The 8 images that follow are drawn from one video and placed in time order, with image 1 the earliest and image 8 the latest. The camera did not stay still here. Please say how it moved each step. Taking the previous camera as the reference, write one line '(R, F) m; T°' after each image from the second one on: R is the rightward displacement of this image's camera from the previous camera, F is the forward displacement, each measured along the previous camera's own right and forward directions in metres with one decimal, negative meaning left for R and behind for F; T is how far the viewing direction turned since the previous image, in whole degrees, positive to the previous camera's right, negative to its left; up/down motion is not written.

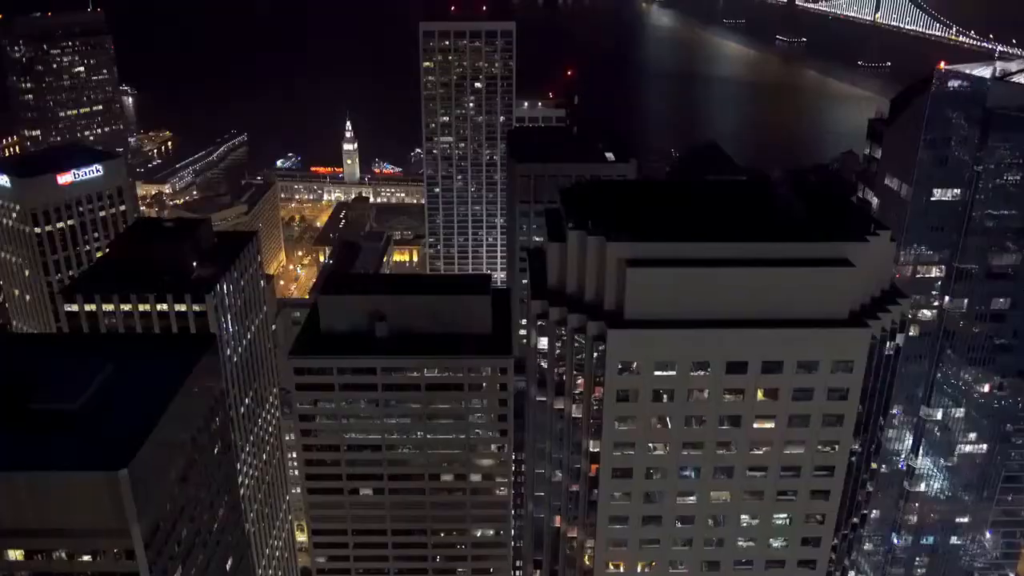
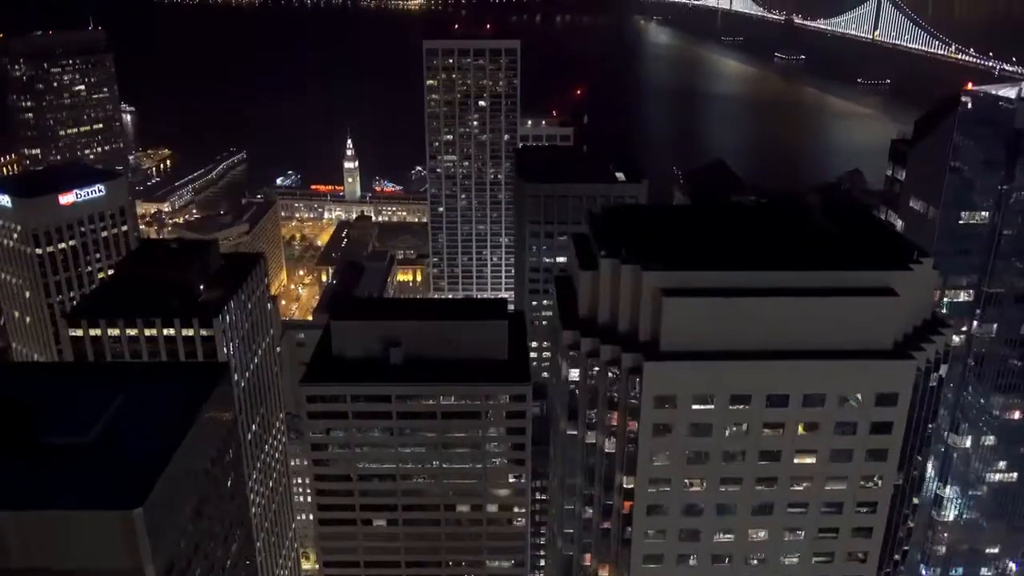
(-0.8, +0.8) m; 0°
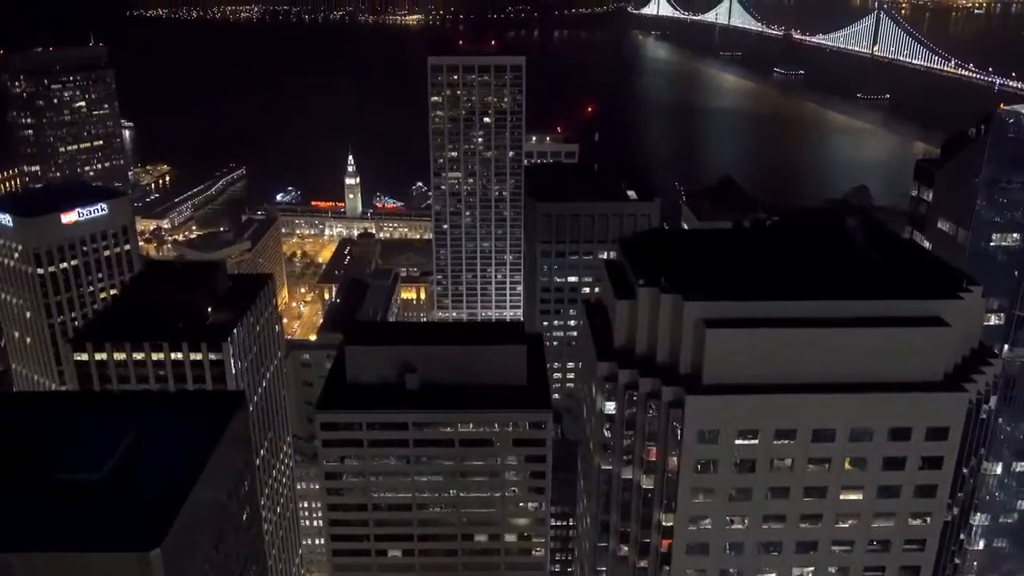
(-0.8, +0.9) m; 0°
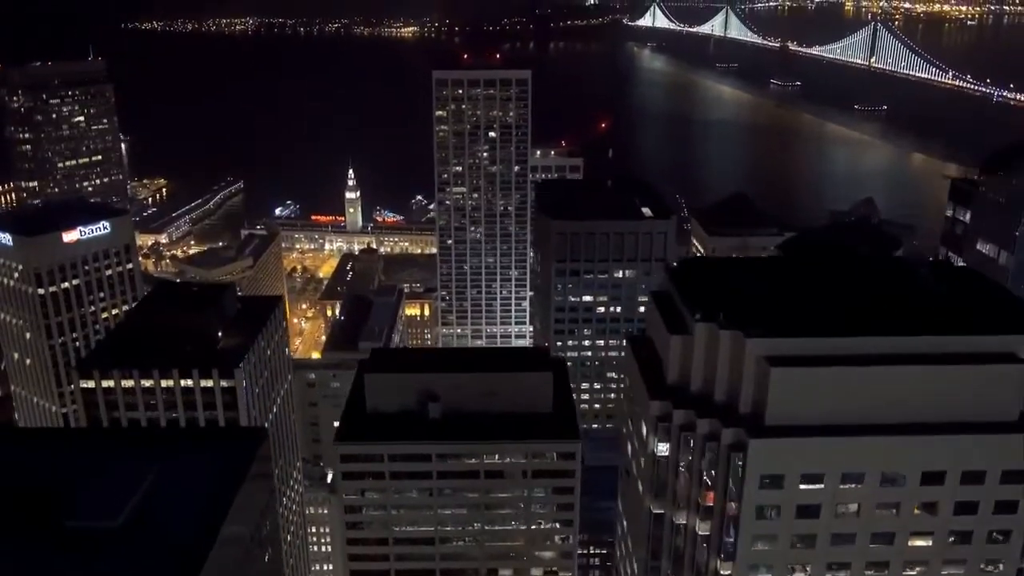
(-1.1, +1.2) m; 0°
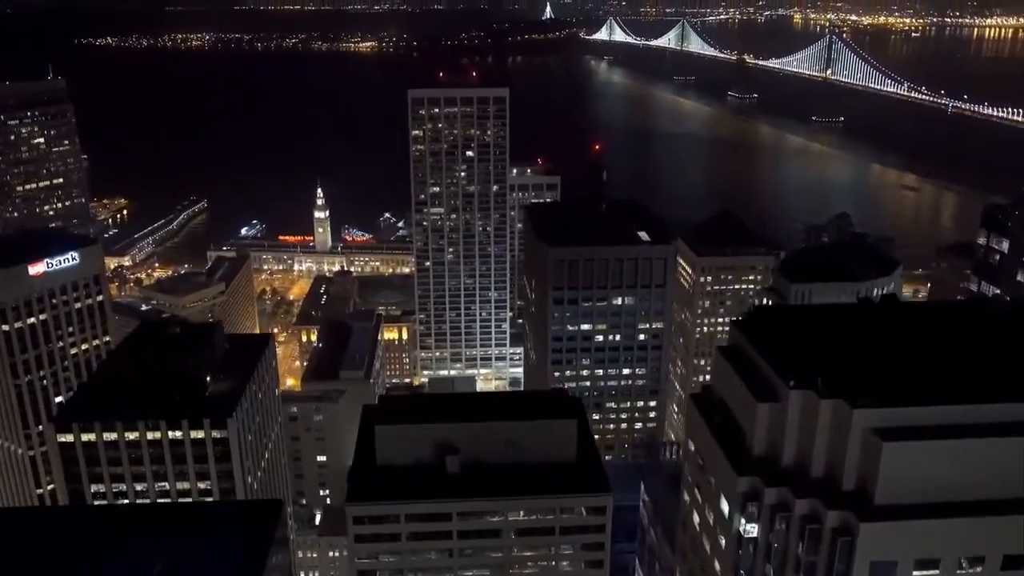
(-2.0, +2.2) m; +2°
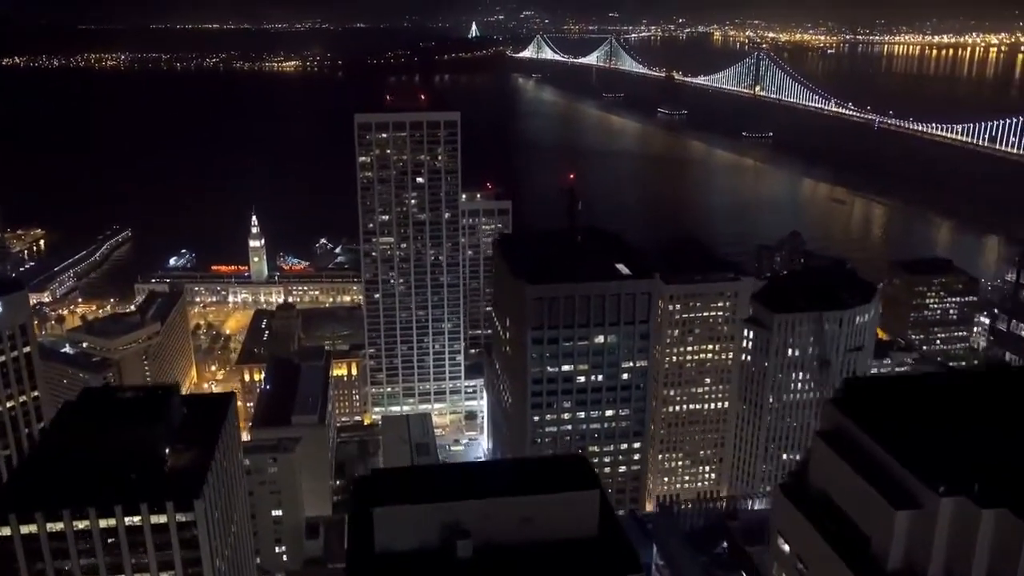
(-2.4, +3.4) m; +4°
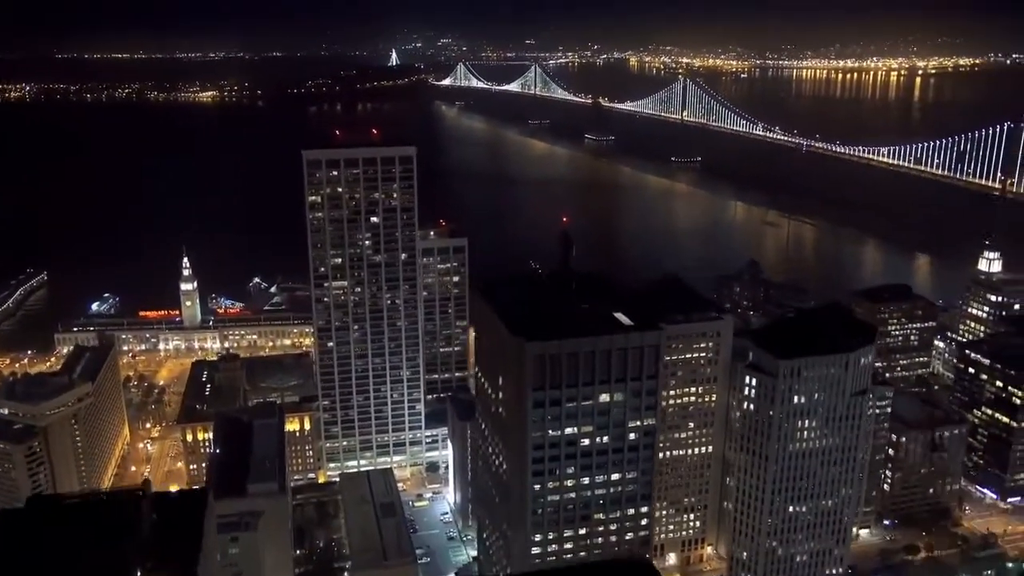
(-3.4, +4.6) m; +5°
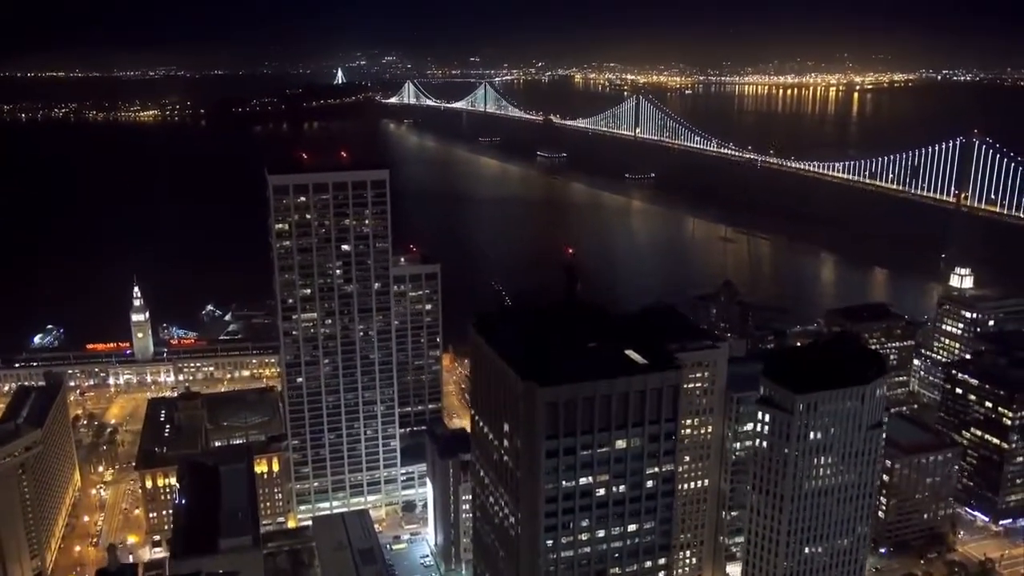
(-2.6, +3.6) m; +3°
